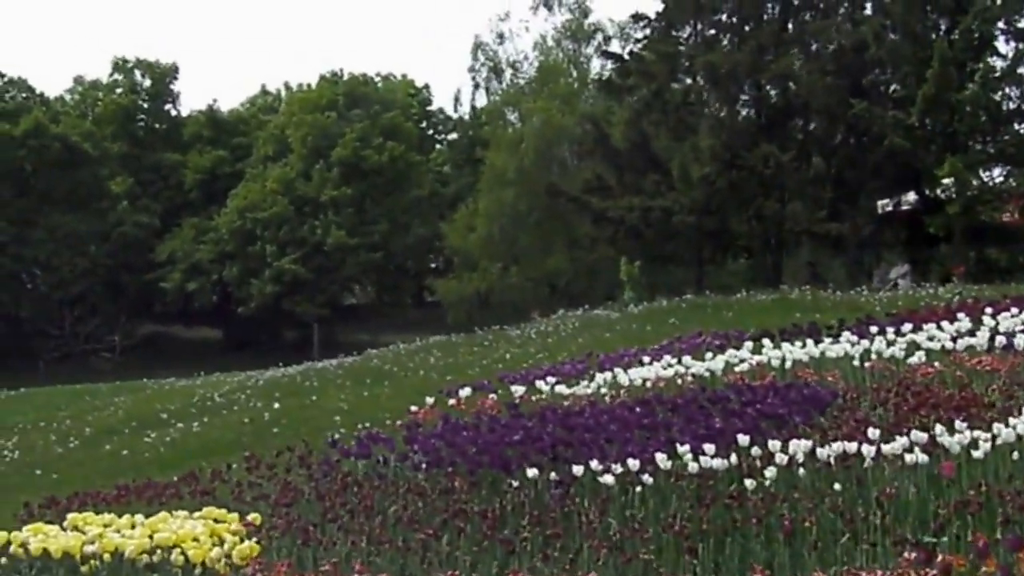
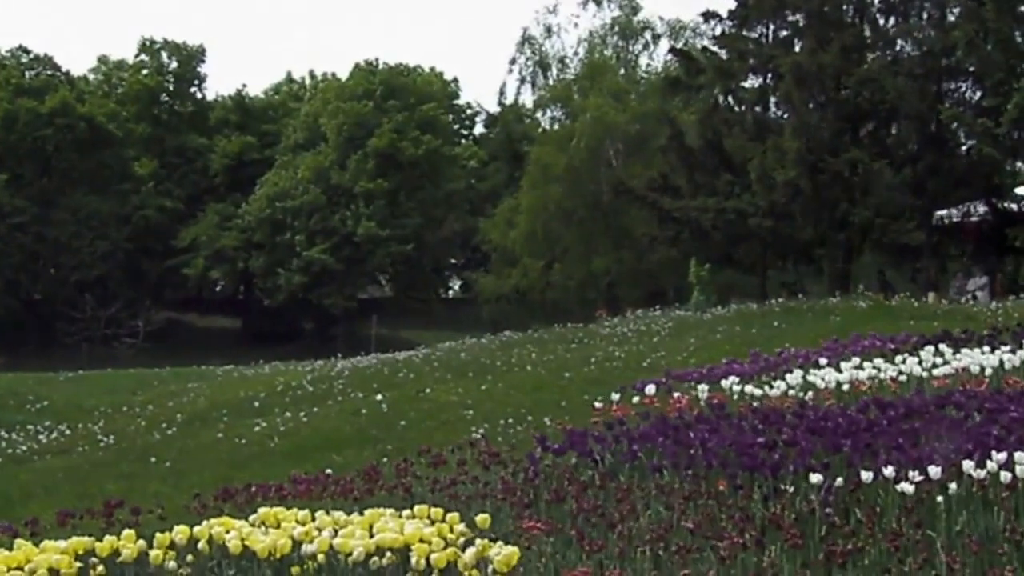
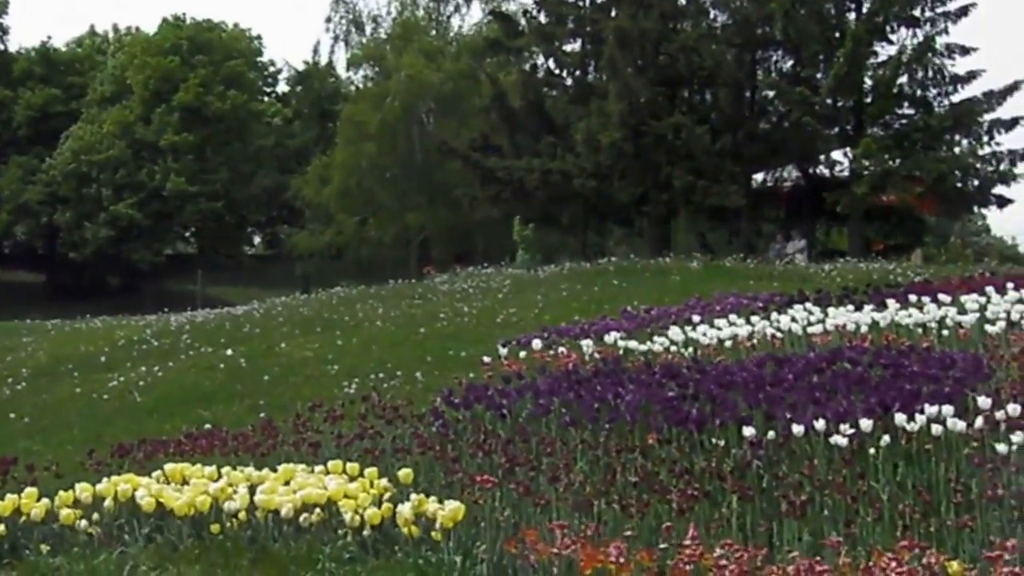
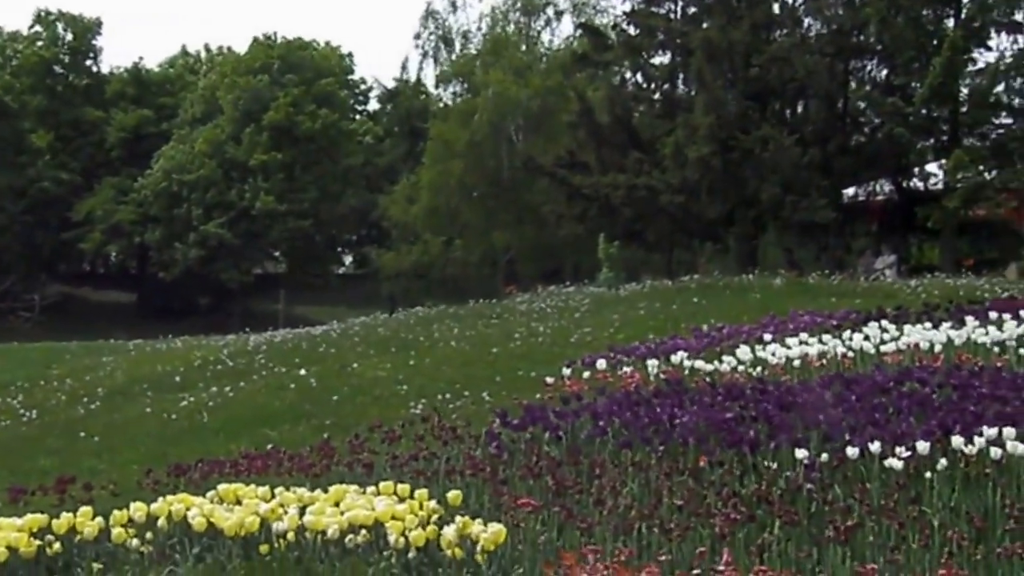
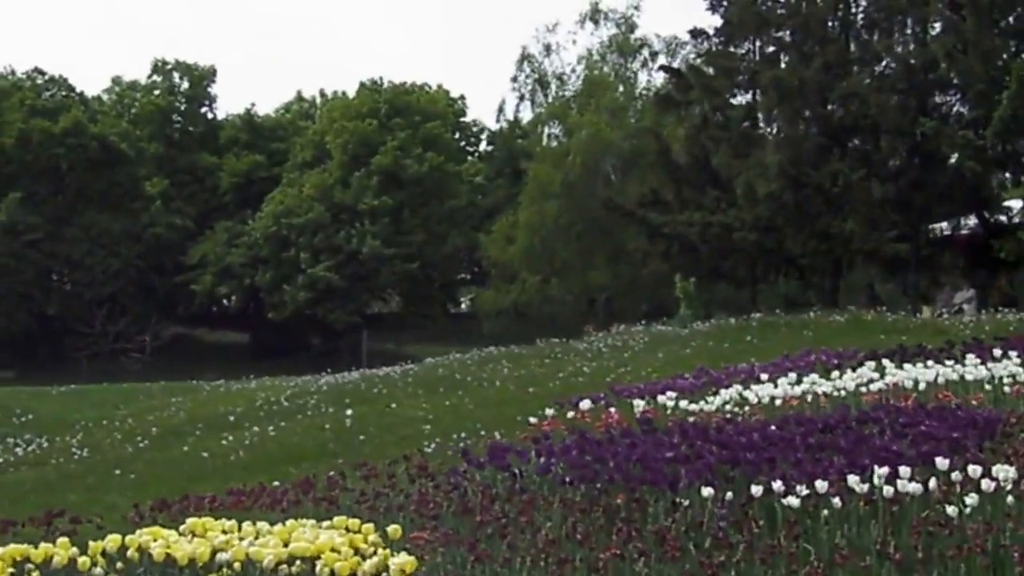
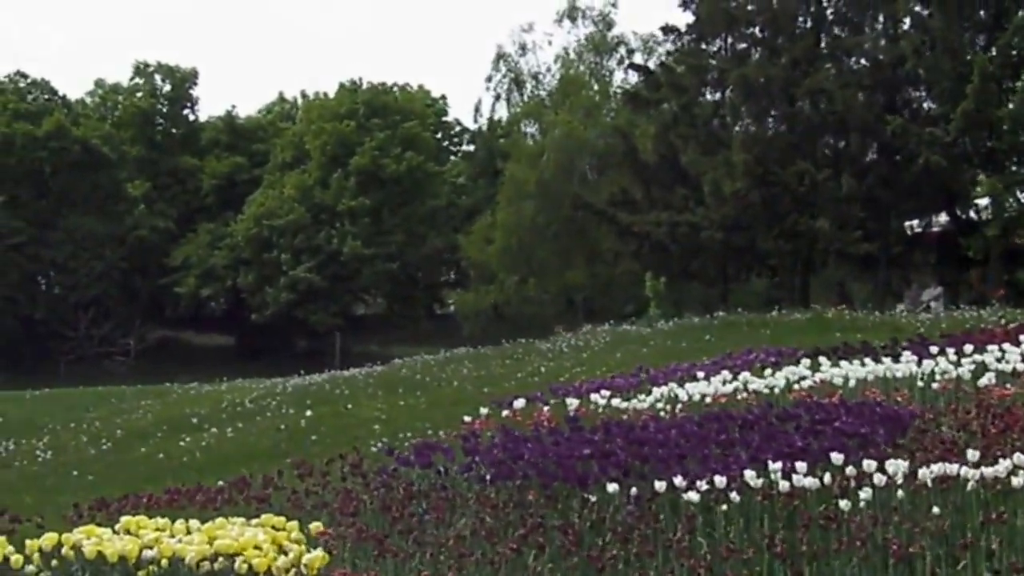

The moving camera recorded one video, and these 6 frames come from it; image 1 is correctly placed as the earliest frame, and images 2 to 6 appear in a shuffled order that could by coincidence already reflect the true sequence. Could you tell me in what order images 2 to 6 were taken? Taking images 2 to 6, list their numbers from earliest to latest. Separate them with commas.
6, 5, 2, 4, 3
